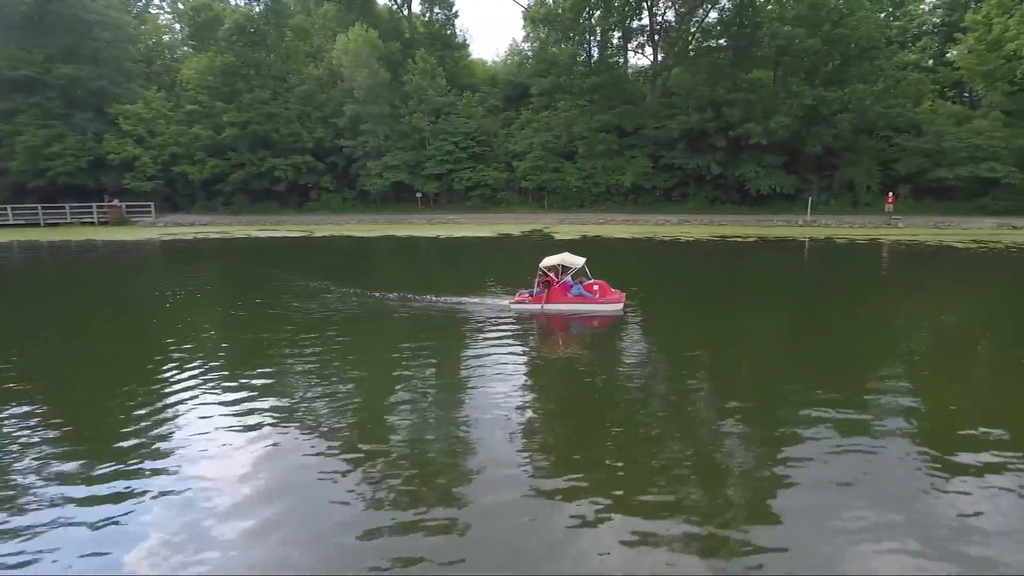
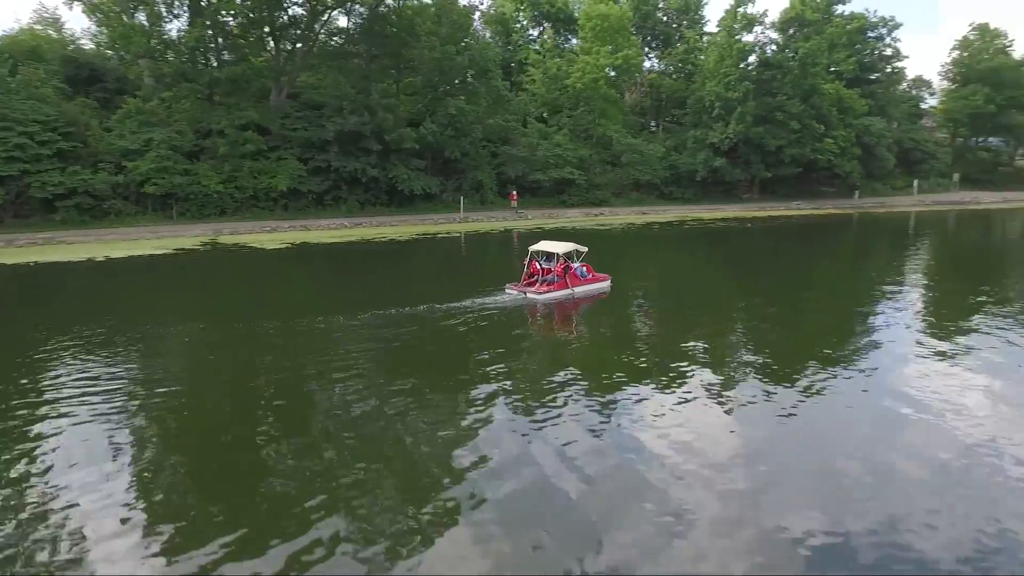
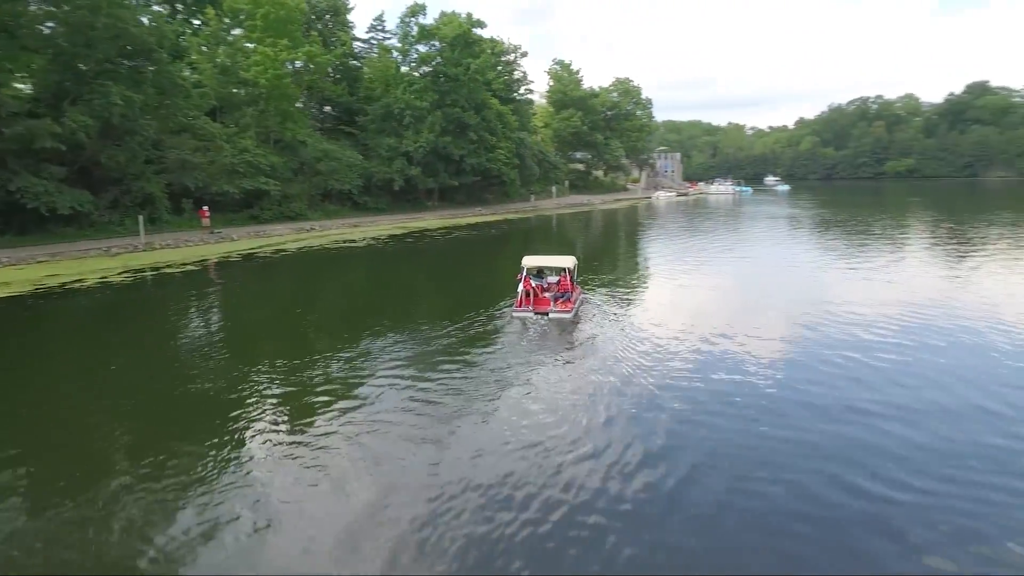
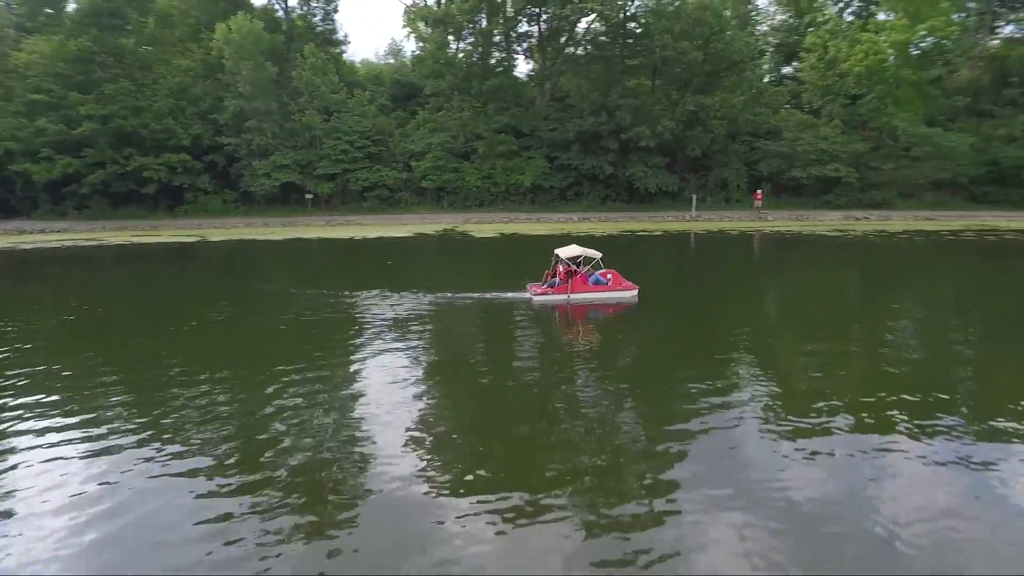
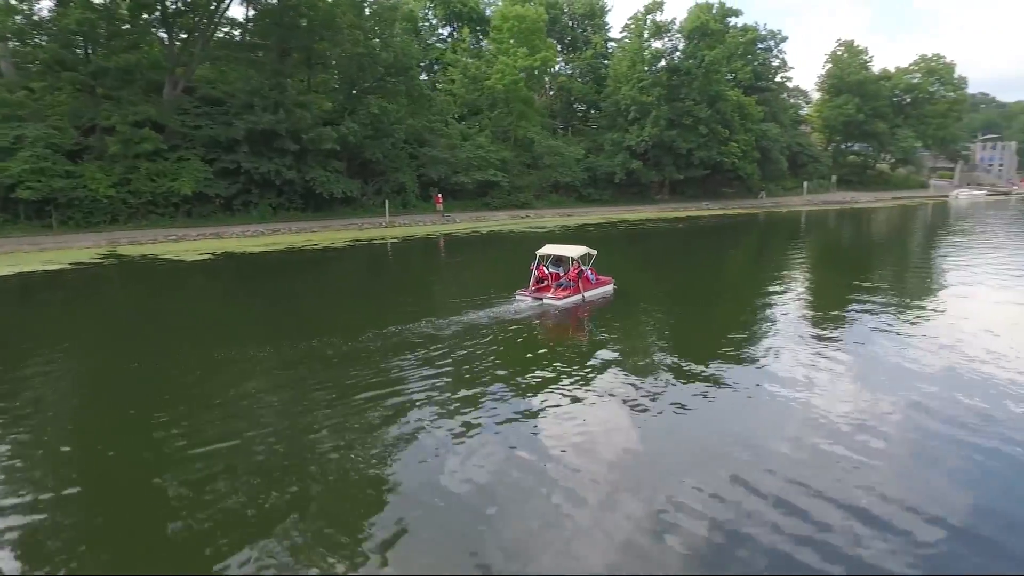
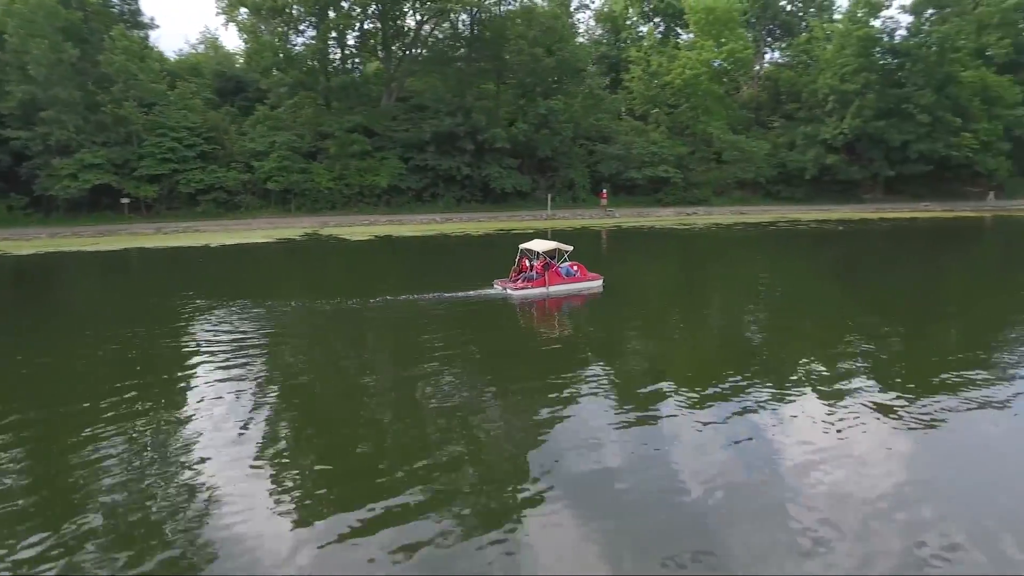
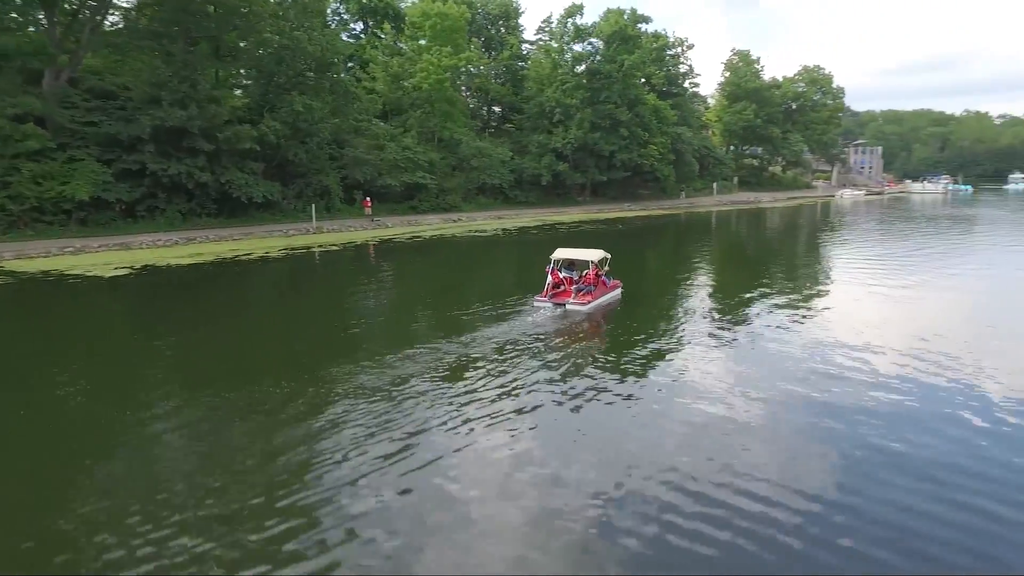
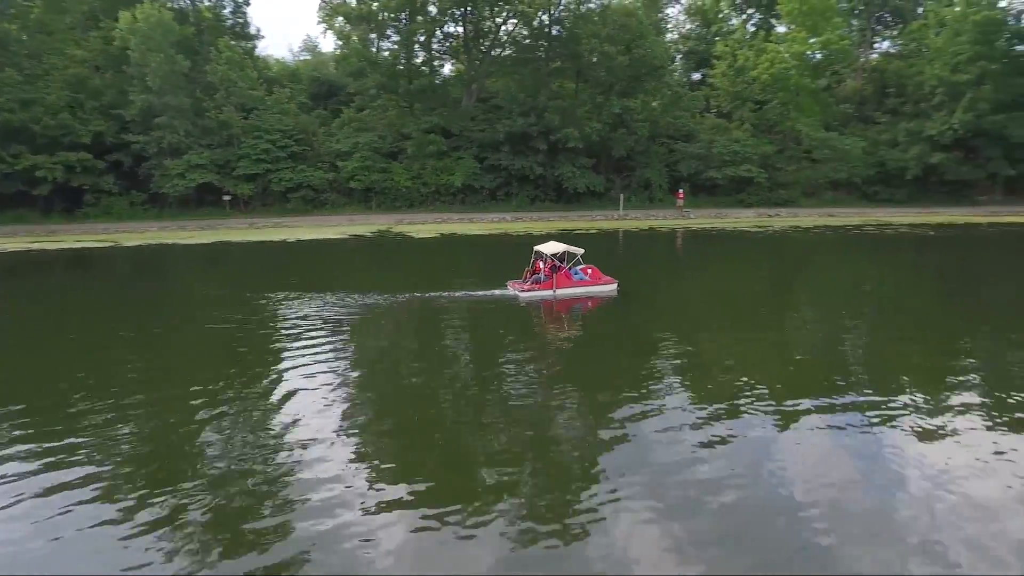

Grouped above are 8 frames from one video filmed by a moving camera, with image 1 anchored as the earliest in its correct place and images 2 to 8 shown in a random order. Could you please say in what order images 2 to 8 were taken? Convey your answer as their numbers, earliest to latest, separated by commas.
4, 8, 6, 2, 5, 7, 3
